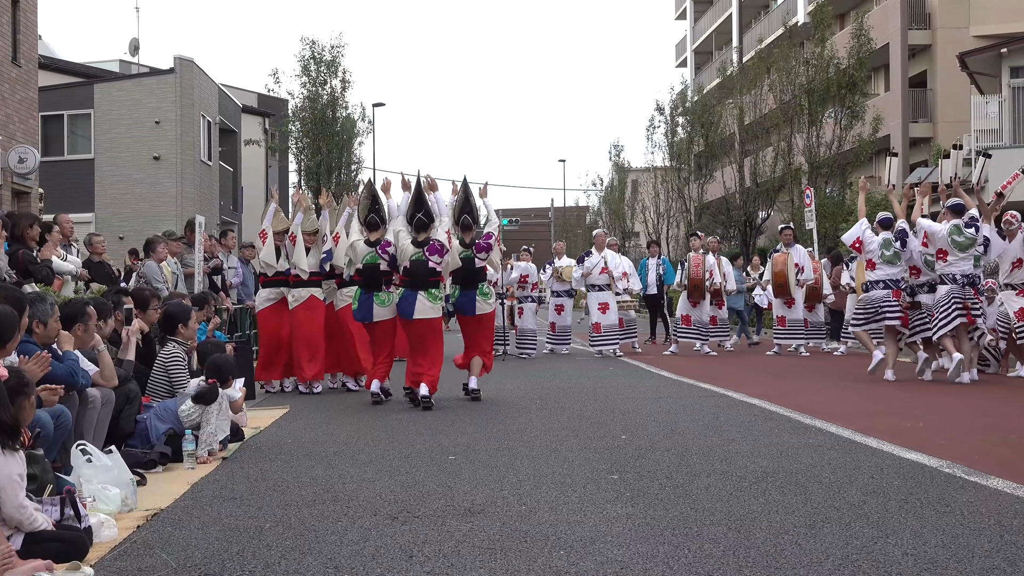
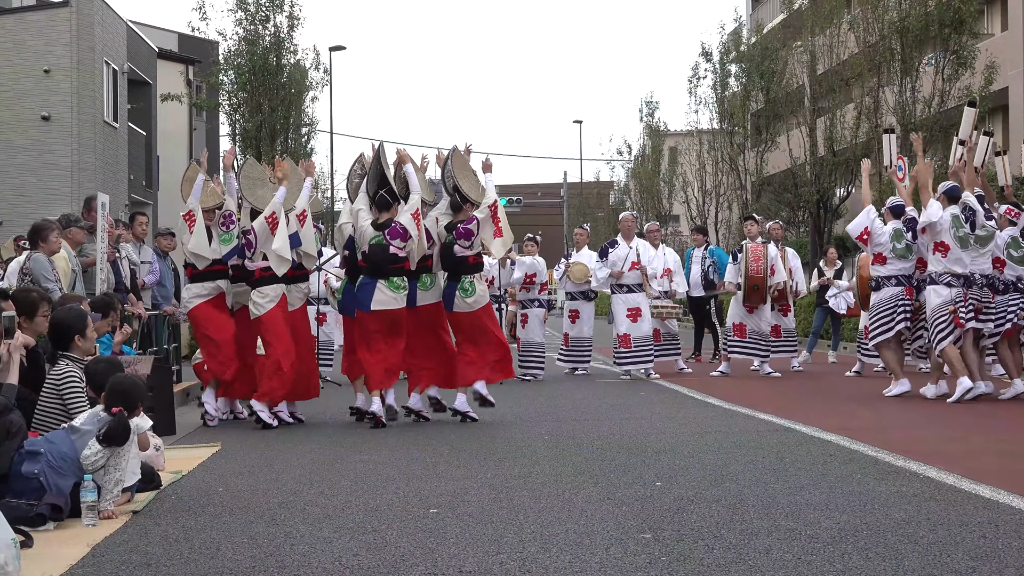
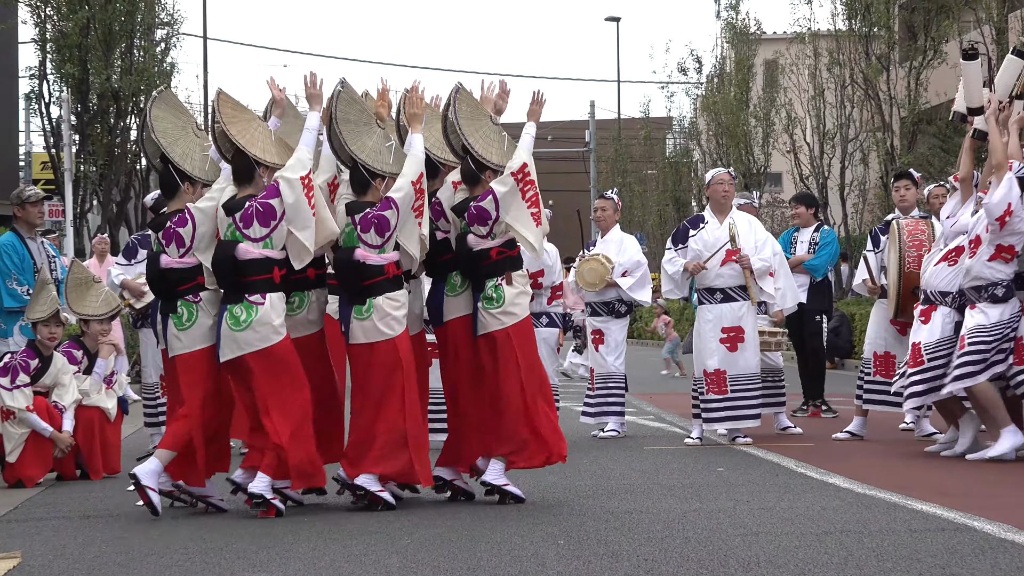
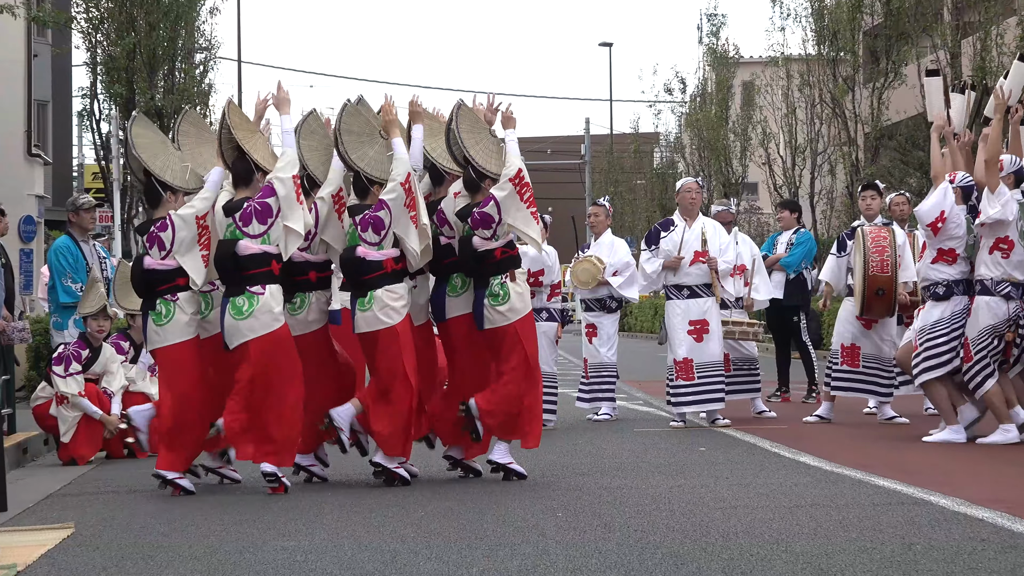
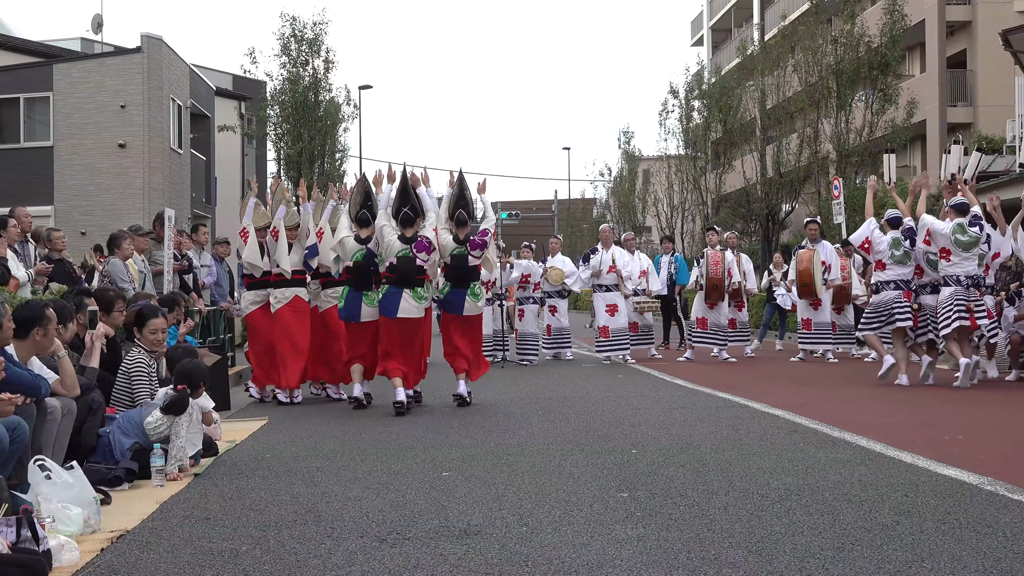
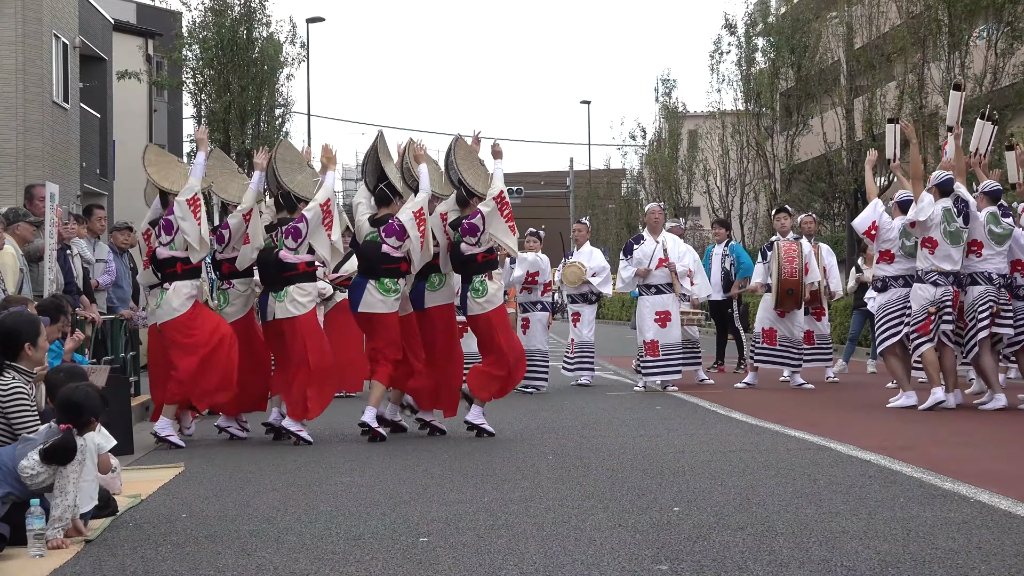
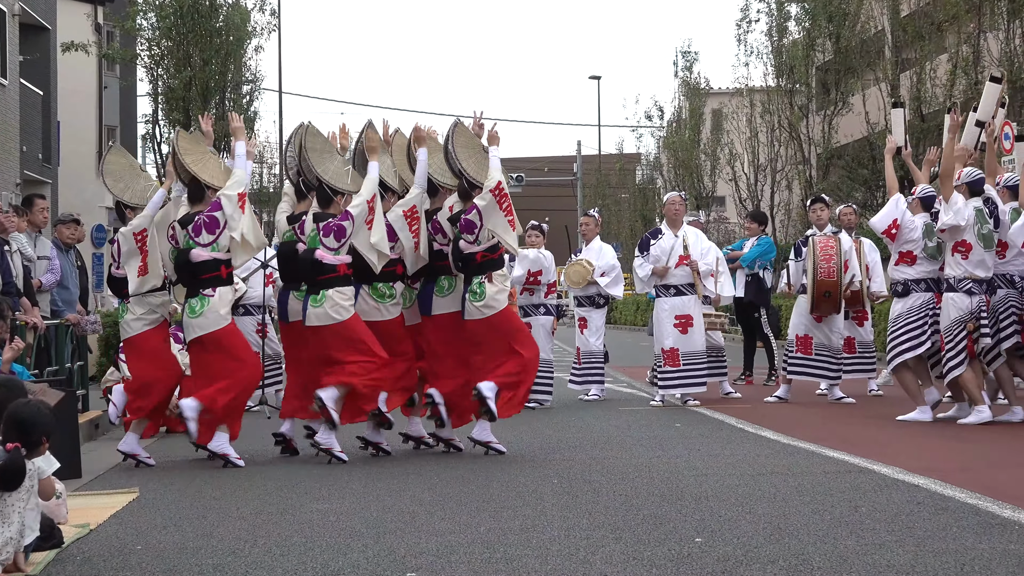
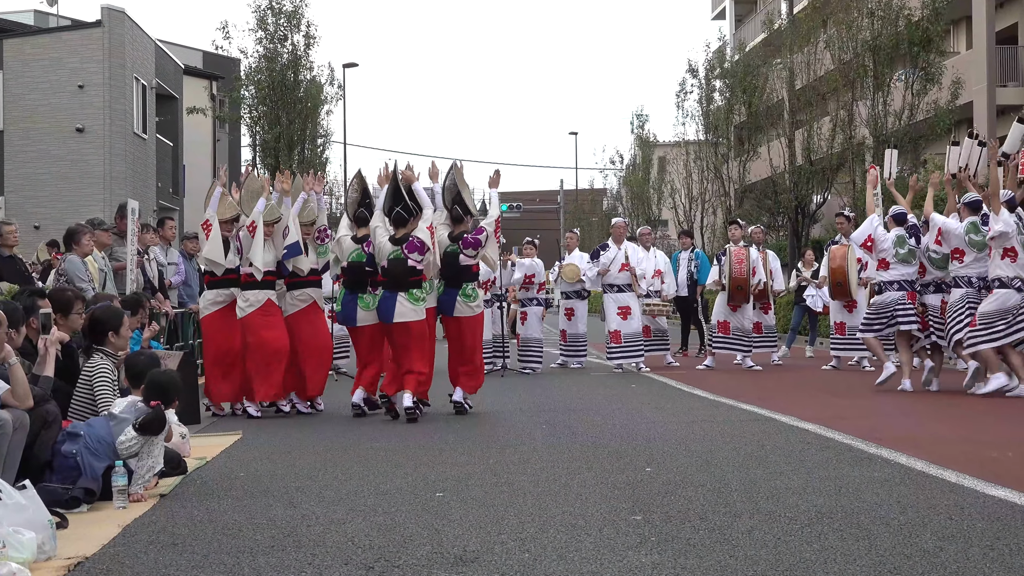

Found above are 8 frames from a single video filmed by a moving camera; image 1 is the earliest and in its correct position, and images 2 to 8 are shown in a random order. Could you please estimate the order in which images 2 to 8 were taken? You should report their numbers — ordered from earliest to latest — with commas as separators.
5, 8, 2, 6, 7, 4, 3
